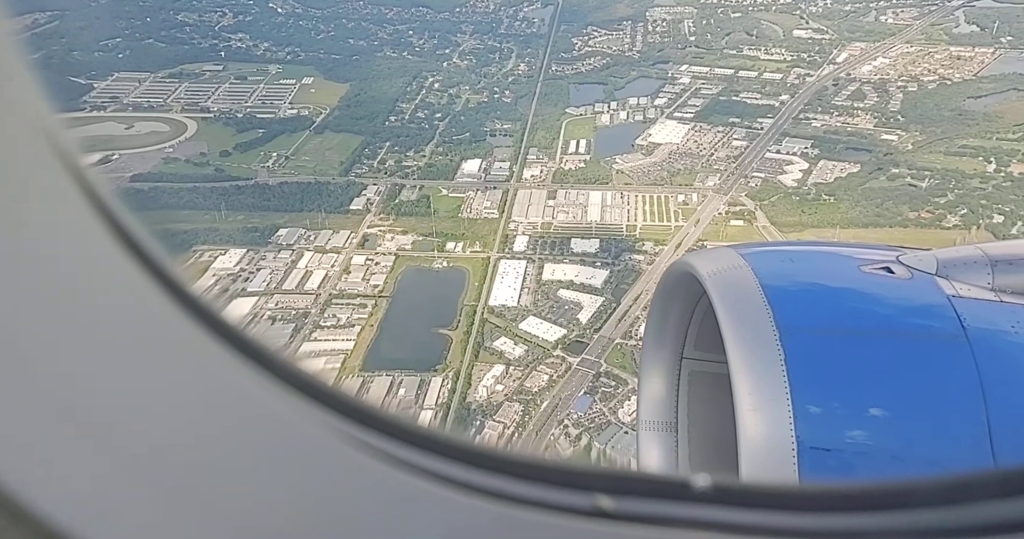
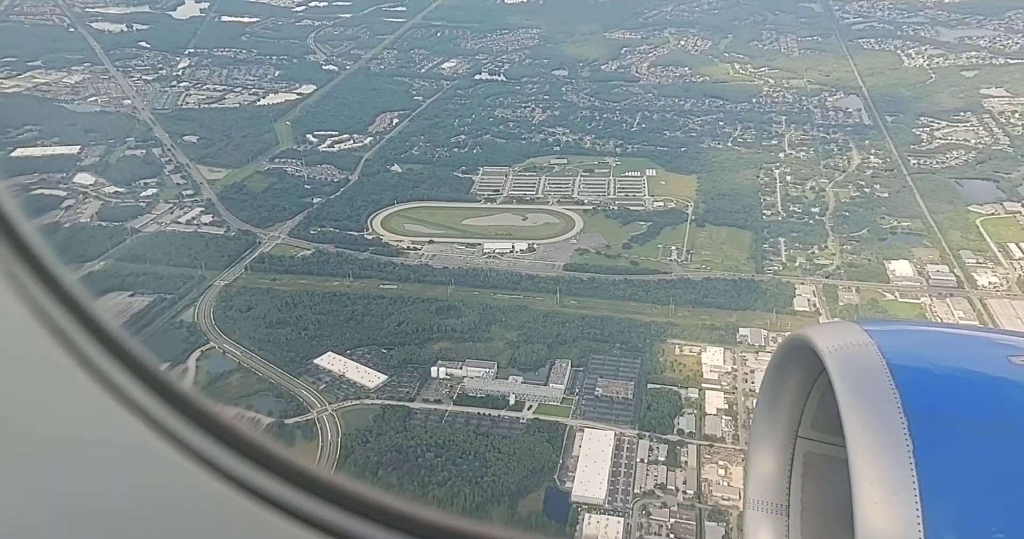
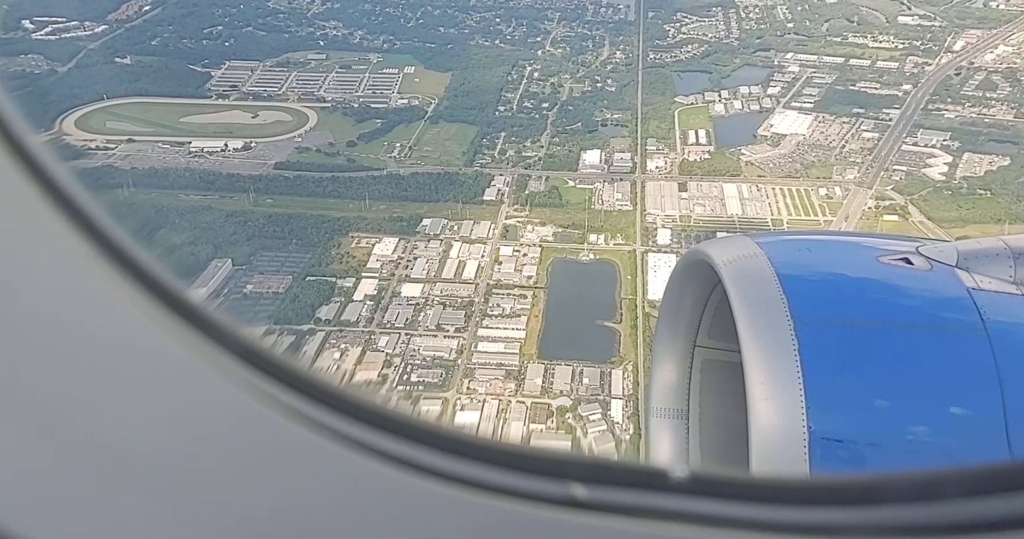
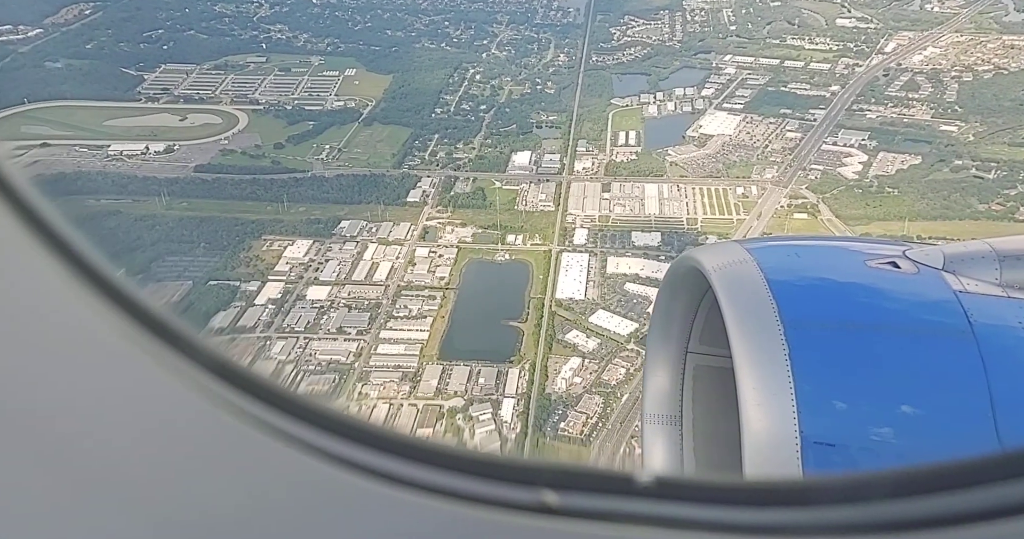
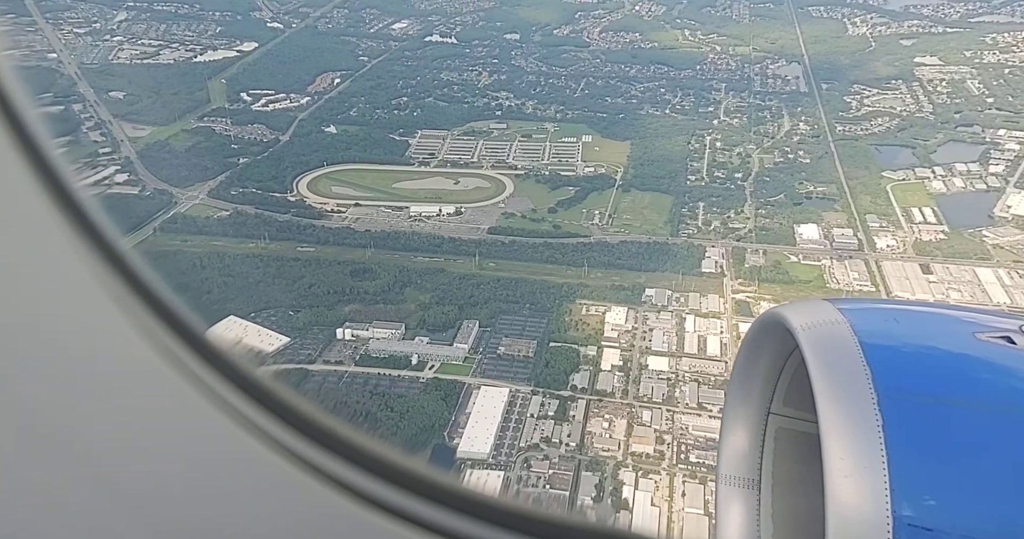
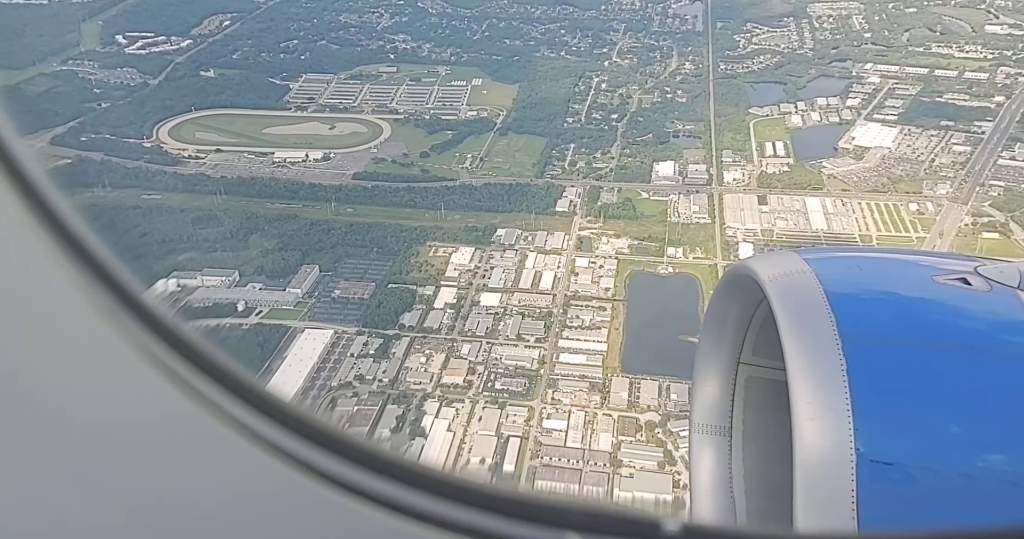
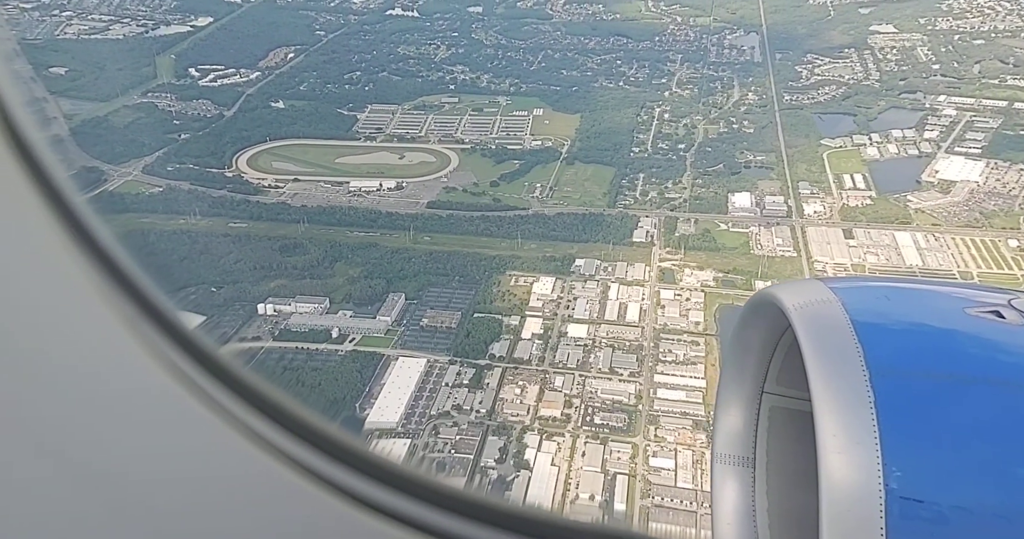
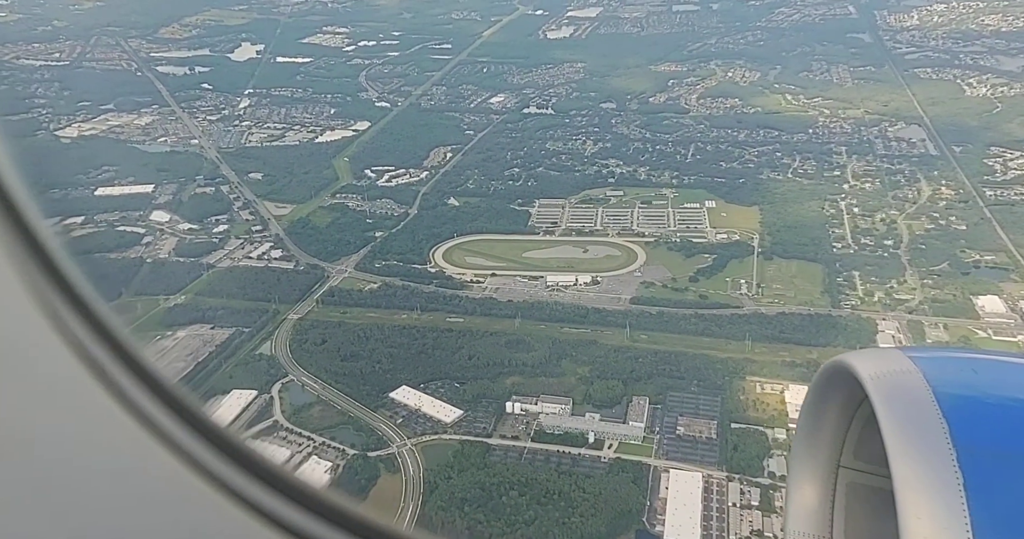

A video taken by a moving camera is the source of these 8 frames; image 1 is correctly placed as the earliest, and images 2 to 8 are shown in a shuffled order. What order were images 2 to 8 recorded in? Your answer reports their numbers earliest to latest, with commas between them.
4, 3, 6, 7, 5, 2, 8
